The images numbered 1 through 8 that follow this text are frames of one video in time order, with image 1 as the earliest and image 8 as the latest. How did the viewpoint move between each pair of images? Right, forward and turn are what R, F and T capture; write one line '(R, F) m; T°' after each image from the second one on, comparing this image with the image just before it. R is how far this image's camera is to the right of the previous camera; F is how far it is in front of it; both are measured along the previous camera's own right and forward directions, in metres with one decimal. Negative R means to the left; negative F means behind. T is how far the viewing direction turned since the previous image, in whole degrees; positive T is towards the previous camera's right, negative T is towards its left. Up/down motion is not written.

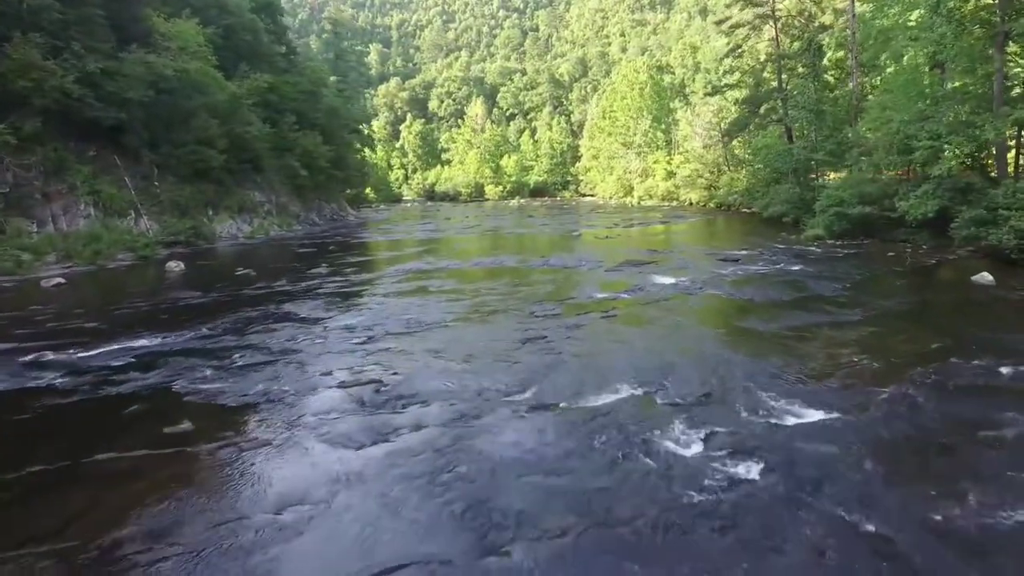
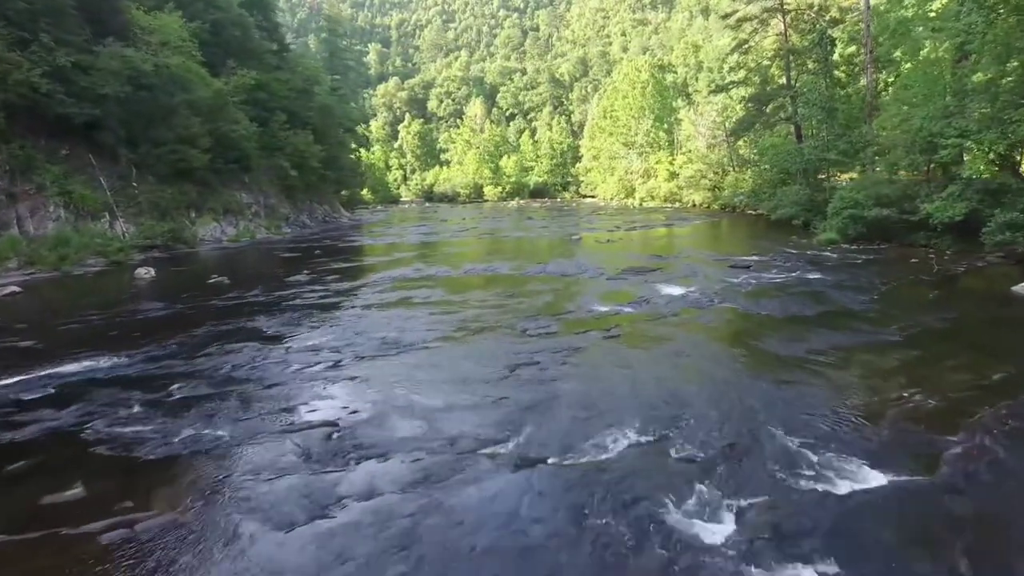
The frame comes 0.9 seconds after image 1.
(+0.1, +1.3) m; 0°
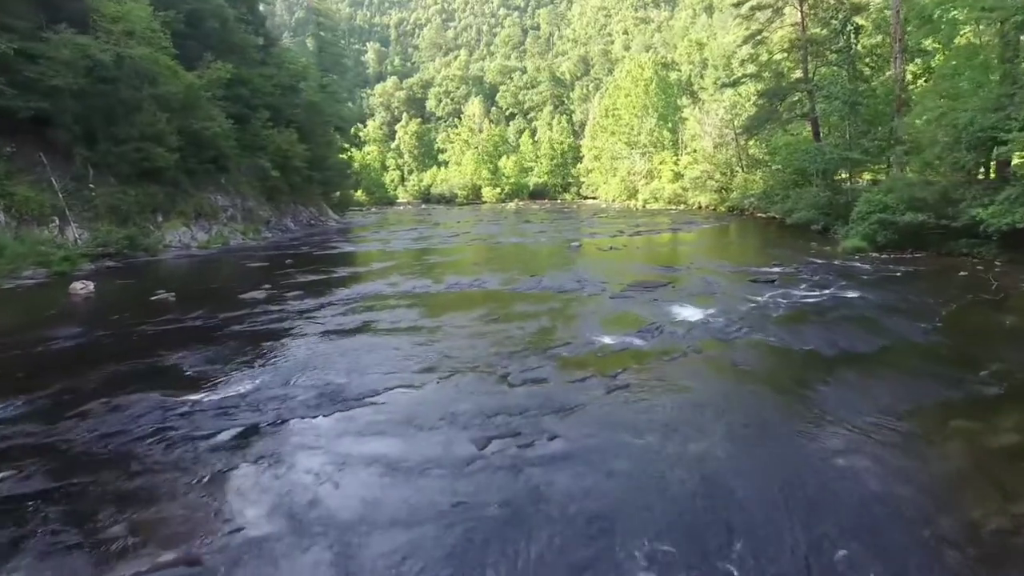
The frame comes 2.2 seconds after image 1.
(+0.2, +2.3) m; 0°
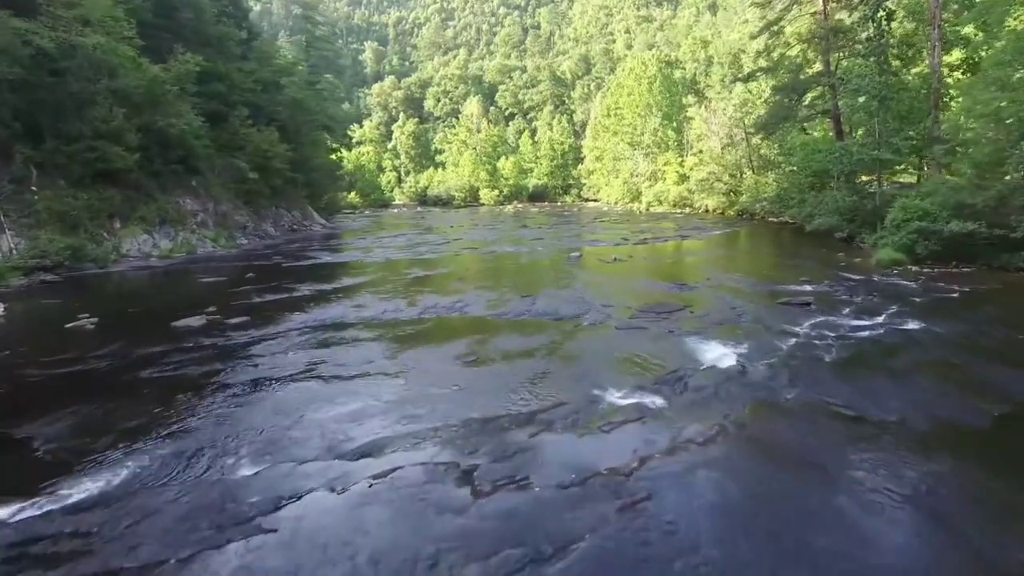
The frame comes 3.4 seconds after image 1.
(+0.2, +2.5) m; 0°
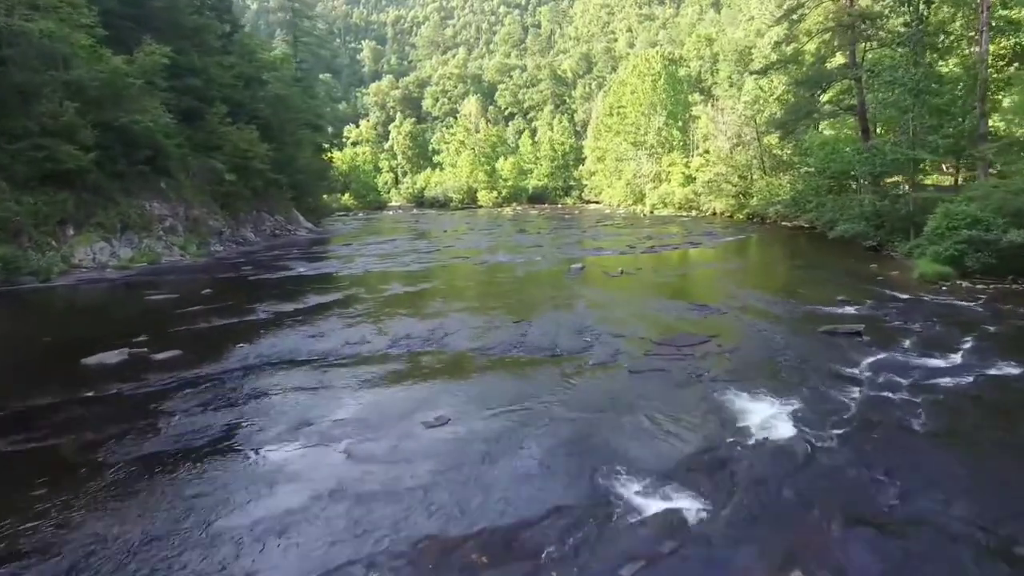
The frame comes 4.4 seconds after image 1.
(+0.1, +2.3) m; 0°
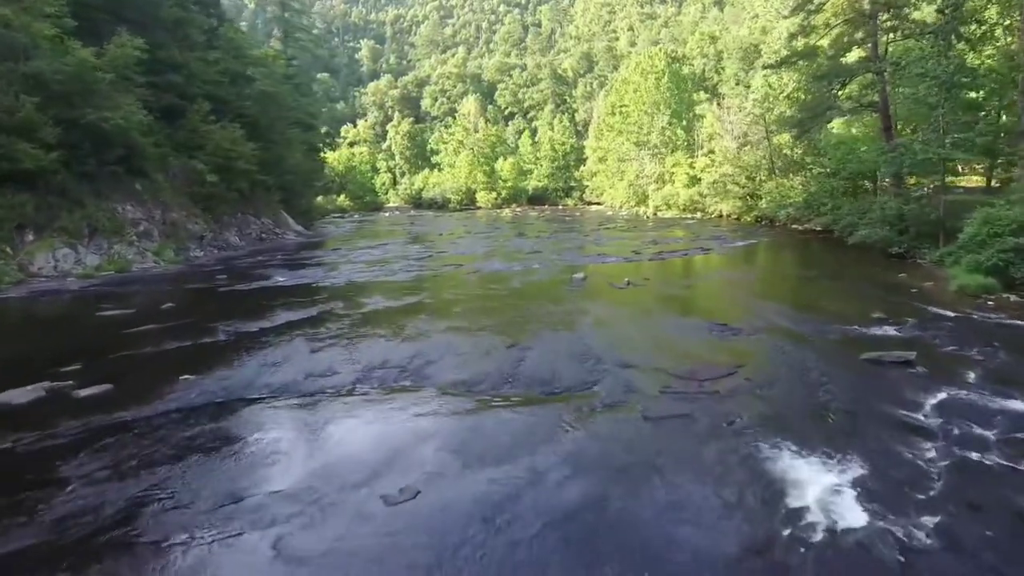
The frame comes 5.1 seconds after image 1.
(+0.1, +1.7) m; 0°
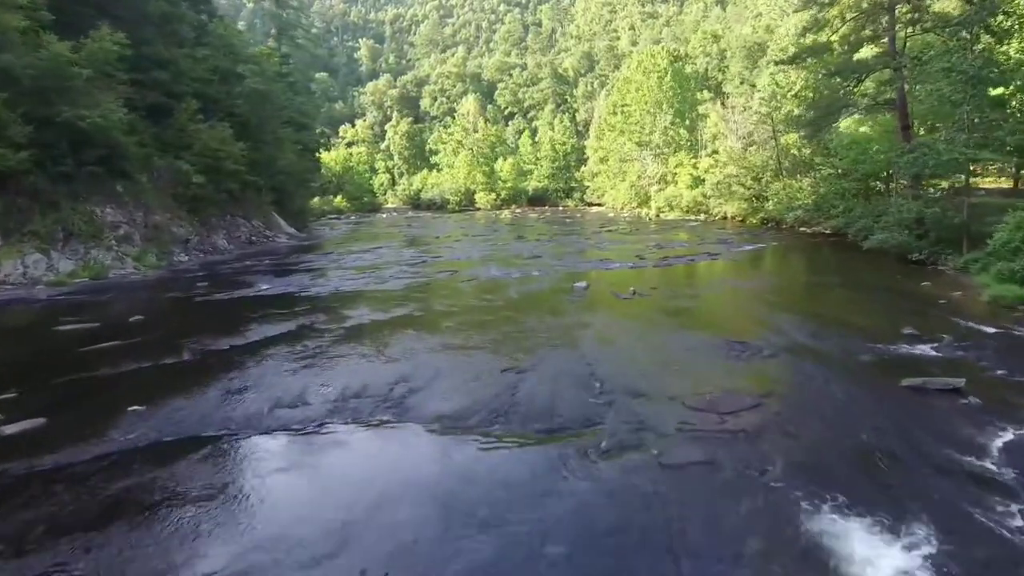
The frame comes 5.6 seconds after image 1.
(0.0, +1.2) m; 0°
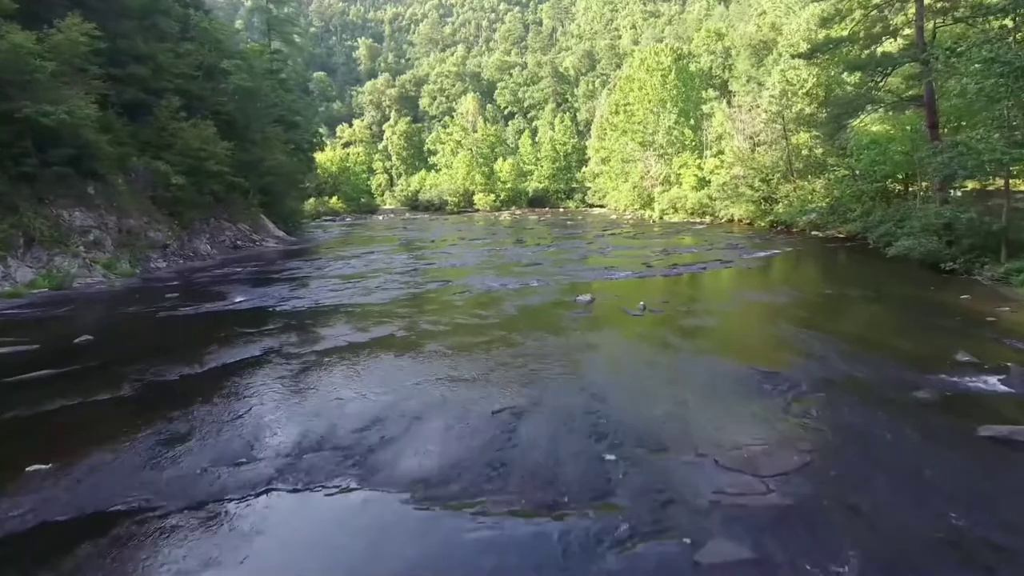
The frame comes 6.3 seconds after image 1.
(+0.1, +1.6) m; 0°
